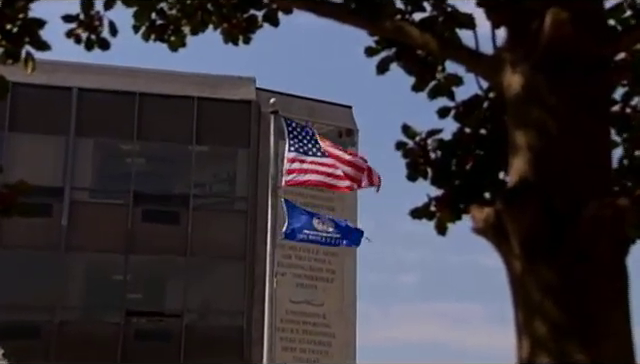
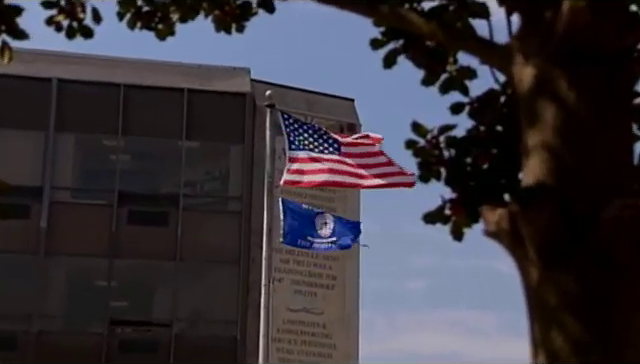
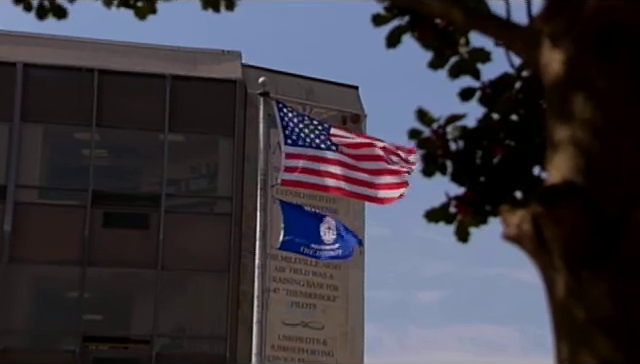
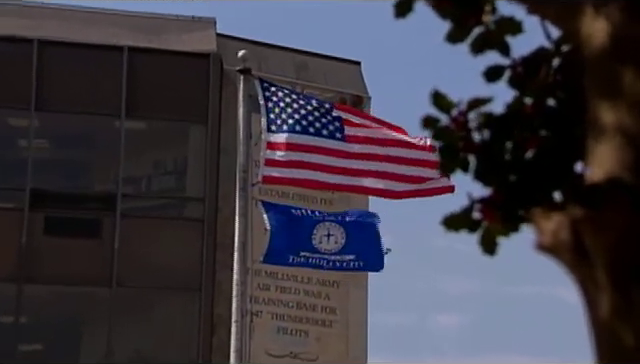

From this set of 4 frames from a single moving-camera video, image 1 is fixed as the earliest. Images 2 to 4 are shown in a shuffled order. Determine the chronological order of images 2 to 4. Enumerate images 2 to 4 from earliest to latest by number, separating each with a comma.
2, 3, 4
